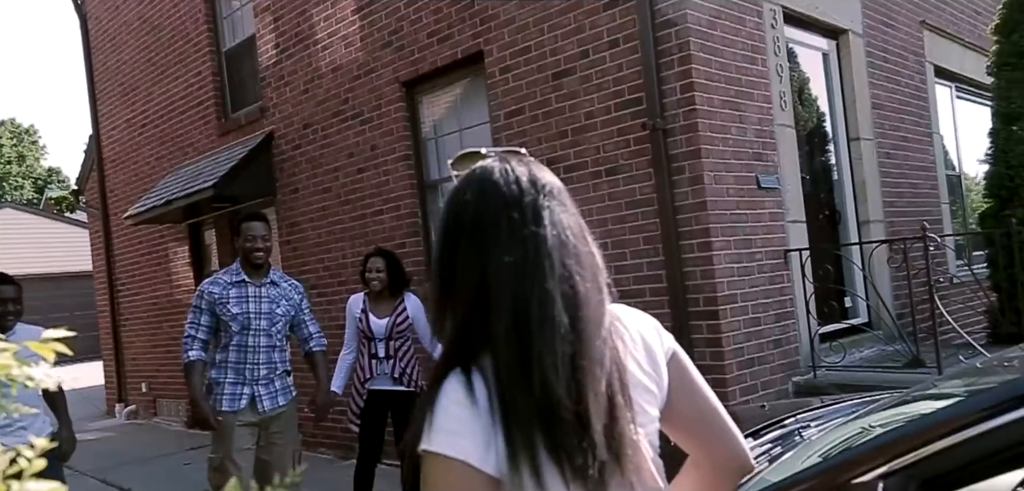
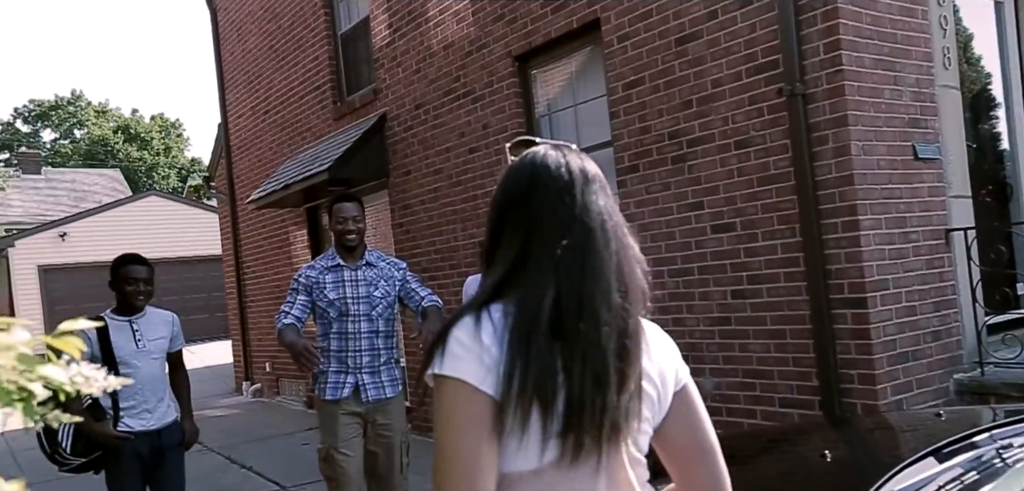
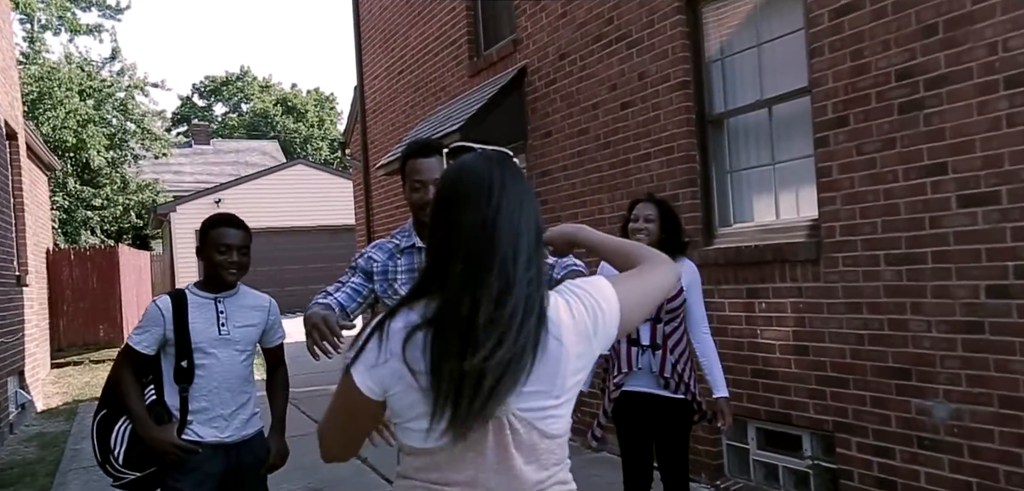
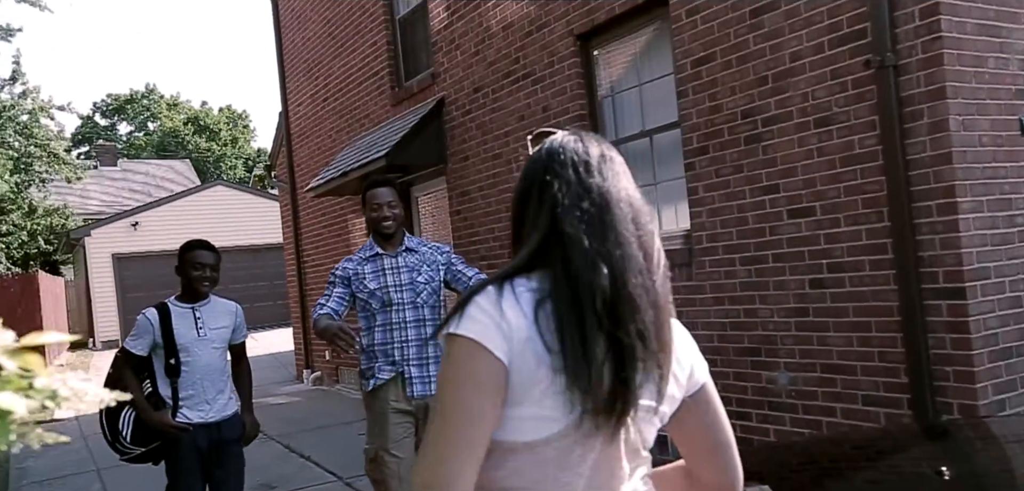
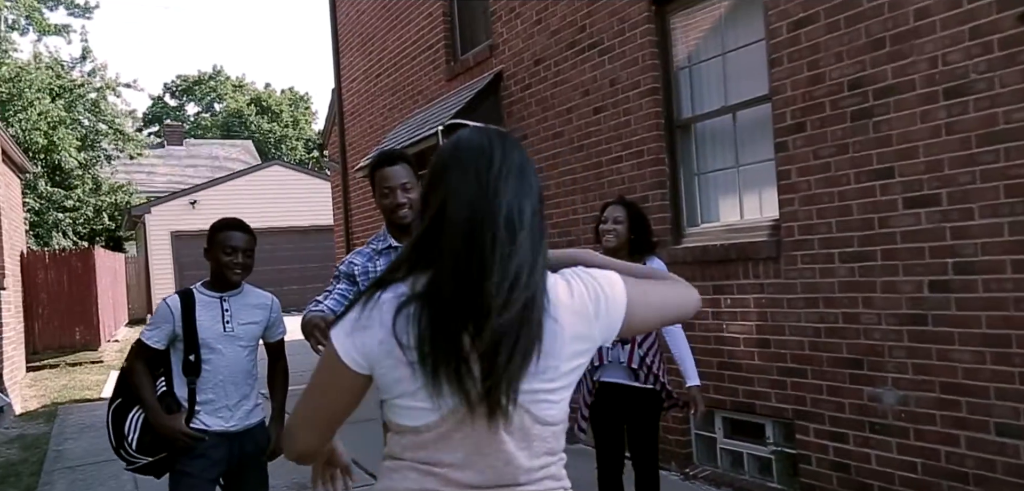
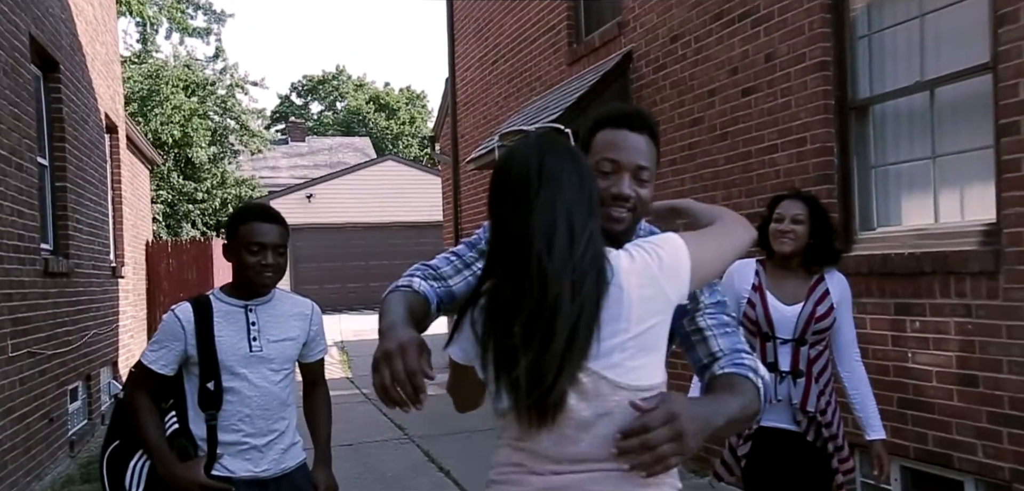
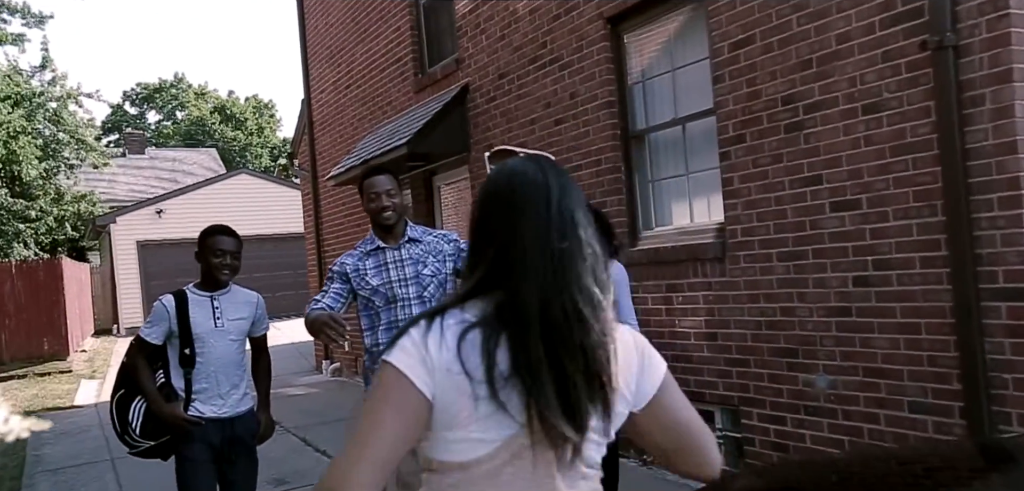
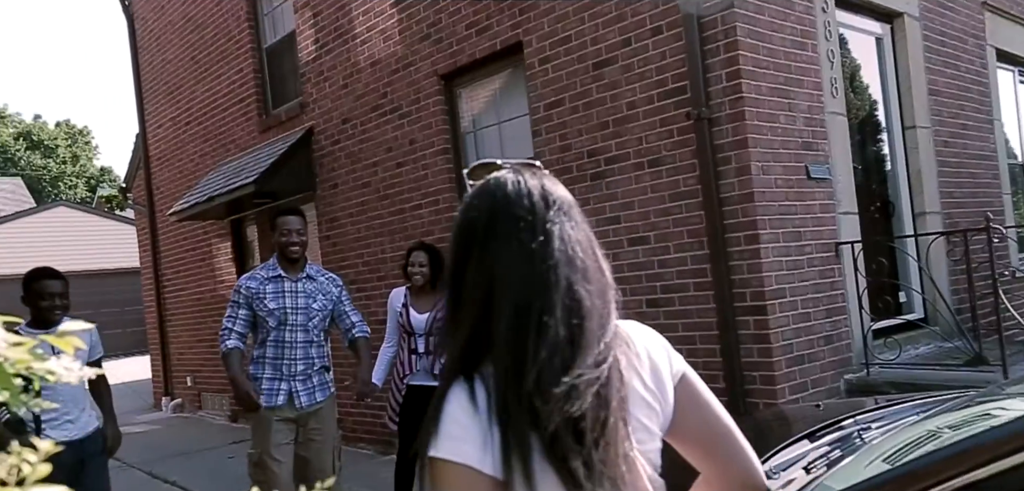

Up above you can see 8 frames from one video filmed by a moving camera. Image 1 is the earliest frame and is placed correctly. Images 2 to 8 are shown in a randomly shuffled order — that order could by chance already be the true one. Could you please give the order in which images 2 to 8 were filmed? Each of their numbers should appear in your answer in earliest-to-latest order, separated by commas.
8, 2, 4, 7, 5, 3, 6
